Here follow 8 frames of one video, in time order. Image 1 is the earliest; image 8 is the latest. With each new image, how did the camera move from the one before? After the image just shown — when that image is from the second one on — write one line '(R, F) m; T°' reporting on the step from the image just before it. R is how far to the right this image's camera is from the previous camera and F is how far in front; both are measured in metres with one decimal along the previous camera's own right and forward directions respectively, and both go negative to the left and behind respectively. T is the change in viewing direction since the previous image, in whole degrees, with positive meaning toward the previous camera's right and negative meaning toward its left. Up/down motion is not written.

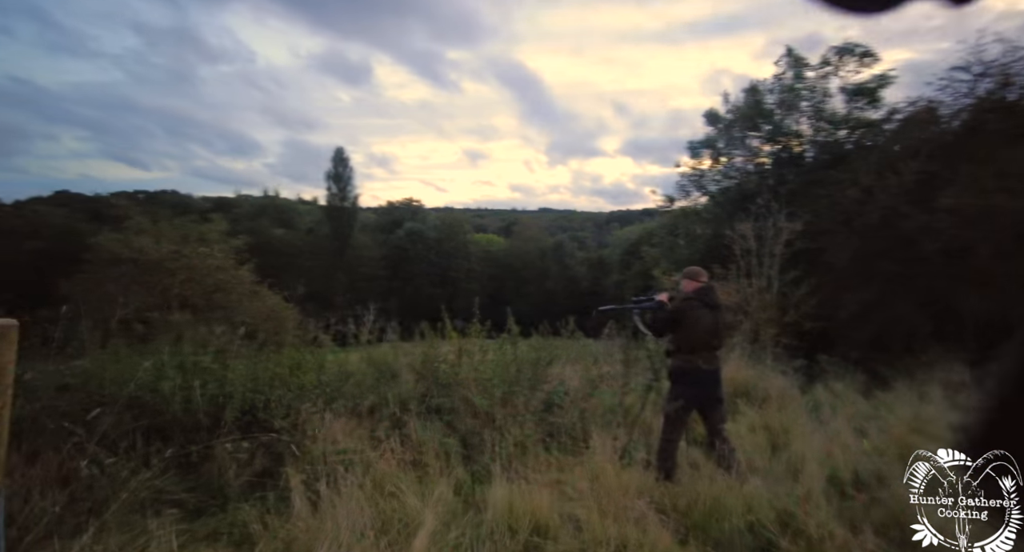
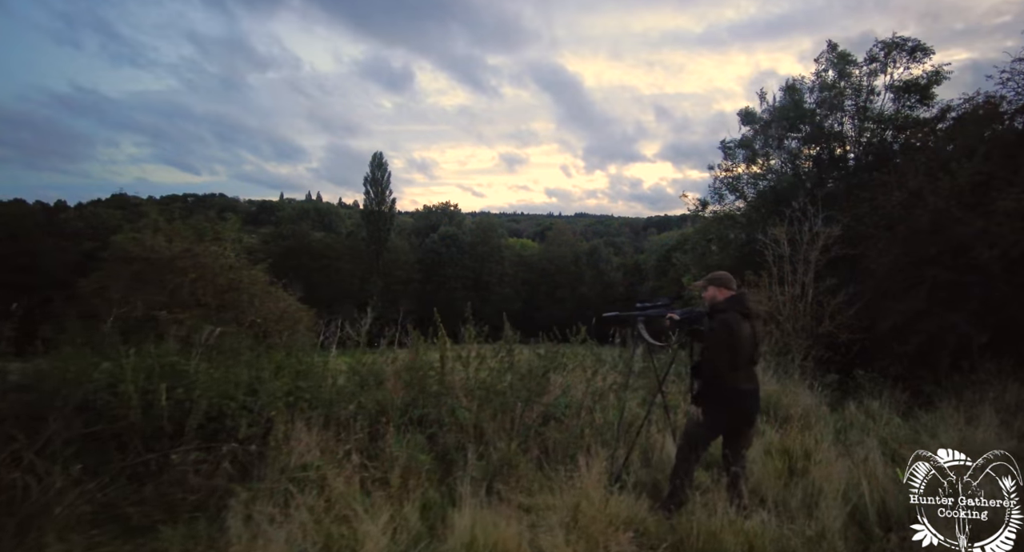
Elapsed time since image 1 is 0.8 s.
(+0.4, +0.3) m; -4°
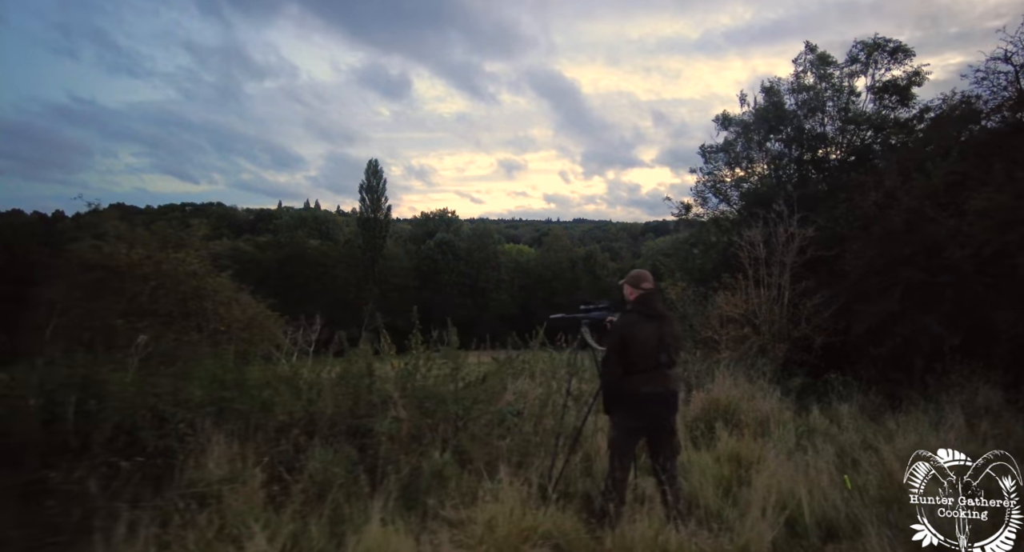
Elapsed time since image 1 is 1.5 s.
(+0.5, +0.1) m; 0°
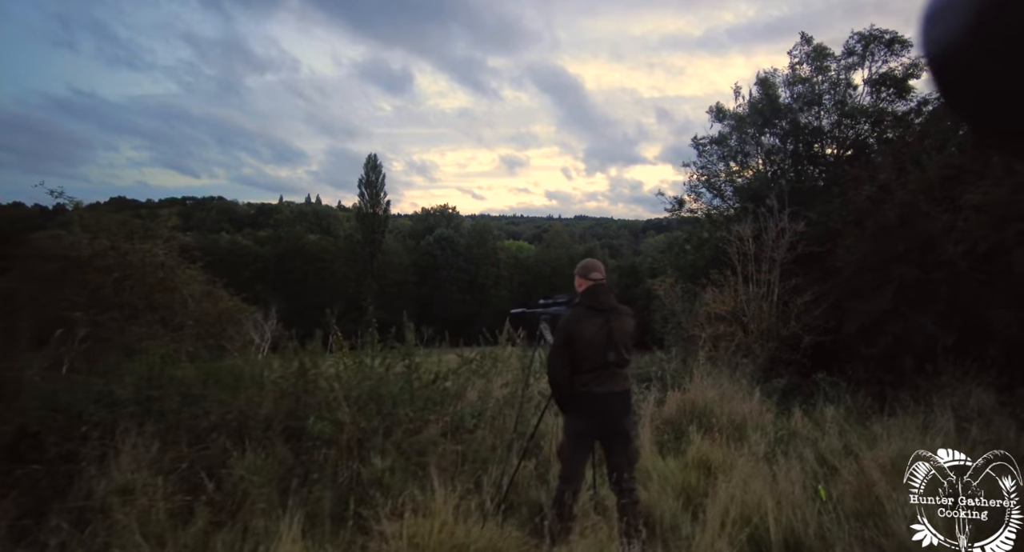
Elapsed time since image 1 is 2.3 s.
(+0.4, +0.3) m; 0°
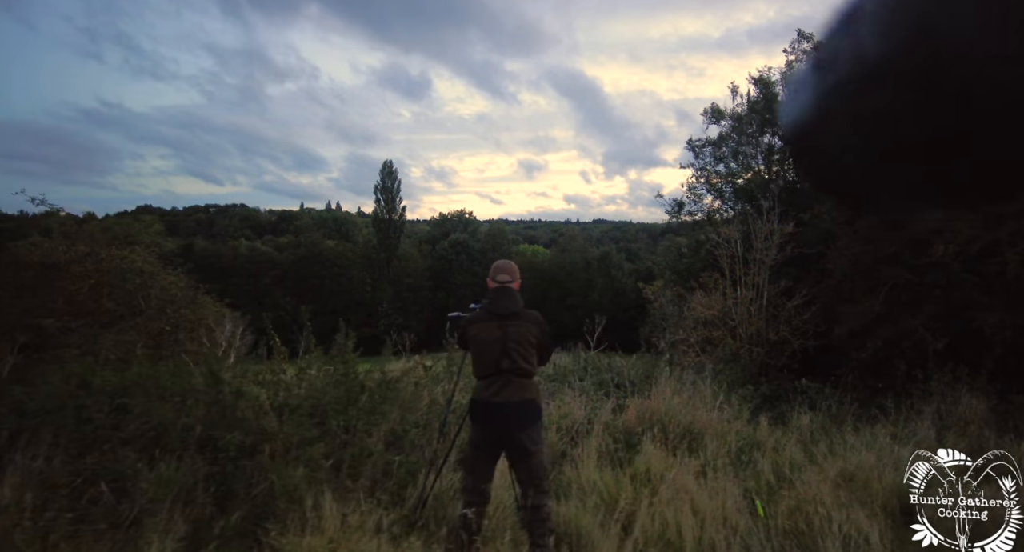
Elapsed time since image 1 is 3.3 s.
(+0.7, +0.1) m; -2°
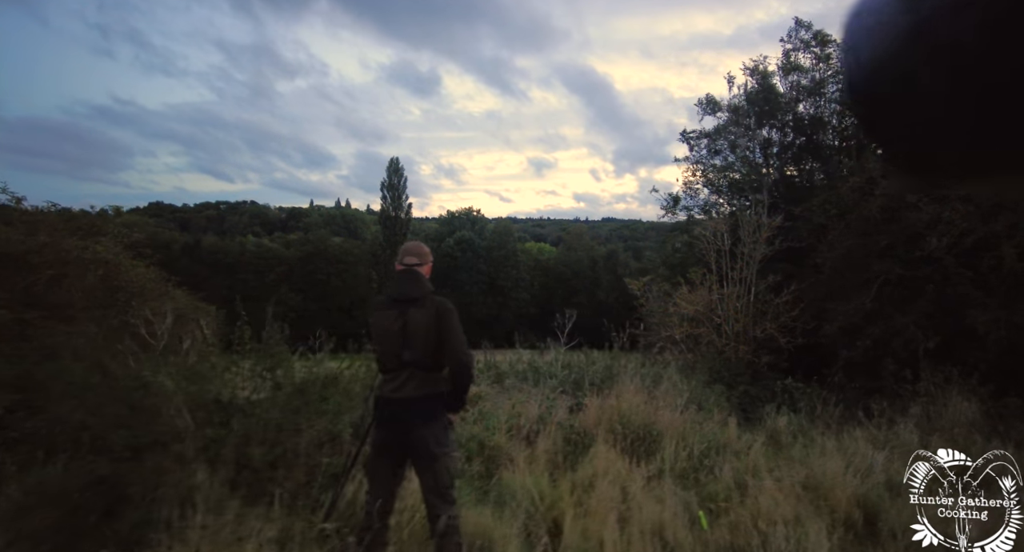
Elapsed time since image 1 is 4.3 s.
(+0.5, +0.3) m; -1°
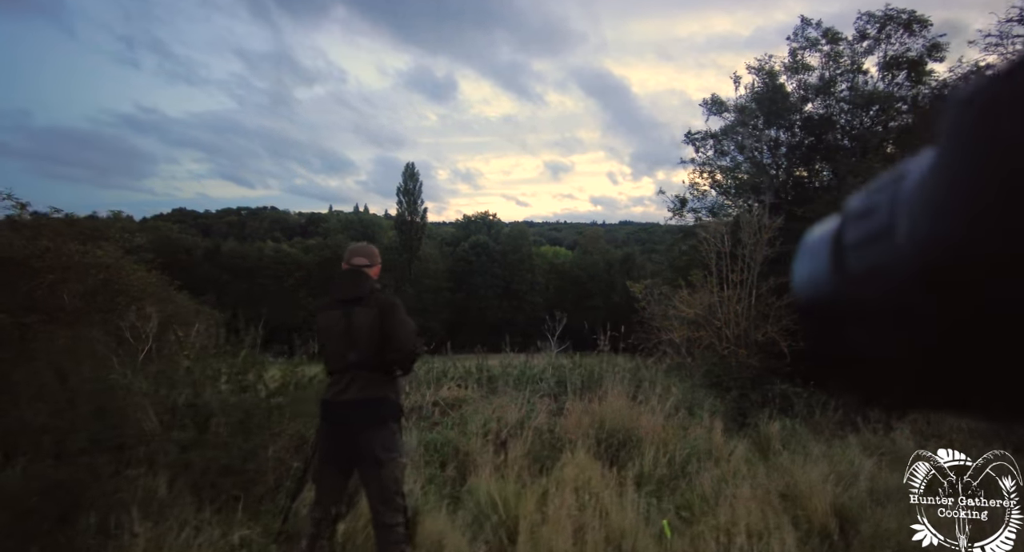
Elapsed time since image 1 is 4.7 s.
(+0.3, +0.1) m; -2°
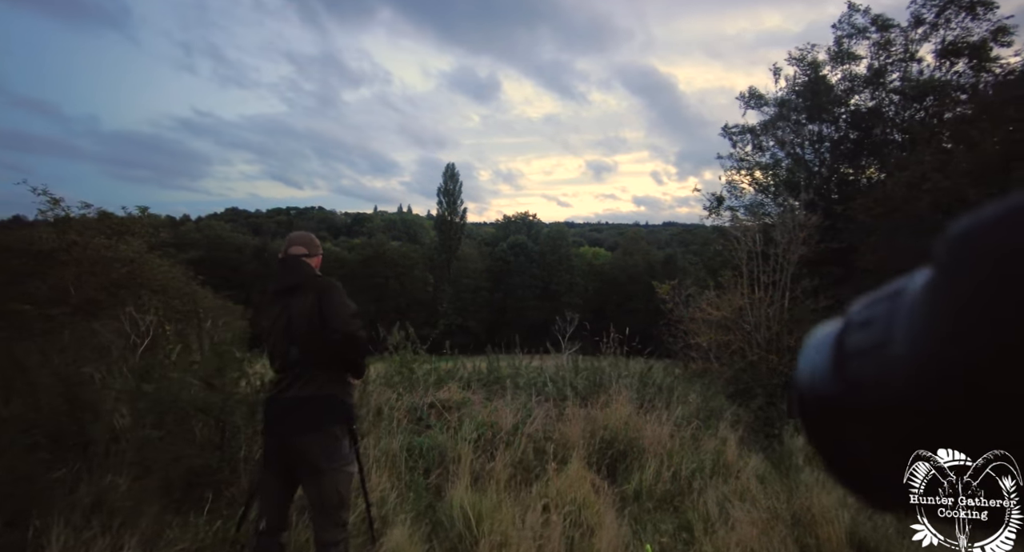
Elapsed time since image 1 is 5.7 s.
(+0.4, +0.3) m; -4°
